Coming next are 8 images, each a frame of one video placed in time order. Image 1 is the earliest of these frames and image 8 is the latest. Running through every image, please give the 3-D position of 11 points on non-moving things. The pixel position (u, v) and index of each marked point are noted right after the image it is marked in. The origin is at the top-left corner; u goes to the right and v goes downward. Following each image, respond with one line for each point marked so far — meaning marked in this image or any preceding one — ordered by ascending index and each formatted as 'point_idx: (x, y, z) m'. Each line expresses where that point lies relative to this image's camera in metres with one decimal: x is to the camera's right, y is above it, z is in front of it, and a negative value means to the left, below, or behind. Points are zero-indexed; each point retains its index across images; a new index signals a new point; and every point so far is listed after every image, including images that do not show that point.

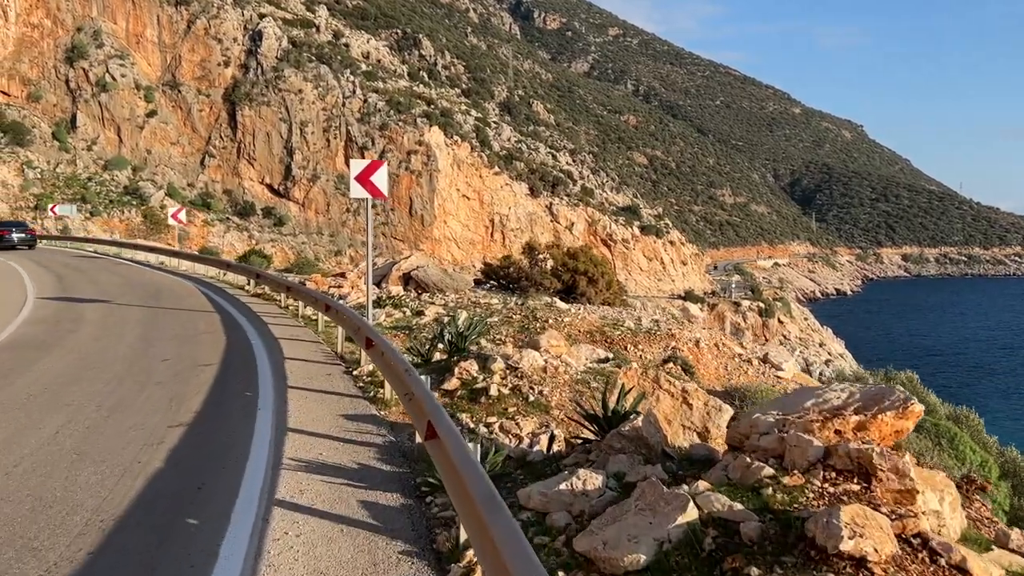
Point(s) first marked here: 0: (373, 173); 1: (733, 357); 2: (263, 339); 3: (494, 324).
0: (-2.0, +1.7, +12.4) m
1: (+3.2, -1.0, +12.2) m
2: (-3.4, -0.7, +11.6) m
3: (-0.2, -0.5, +11.6) m
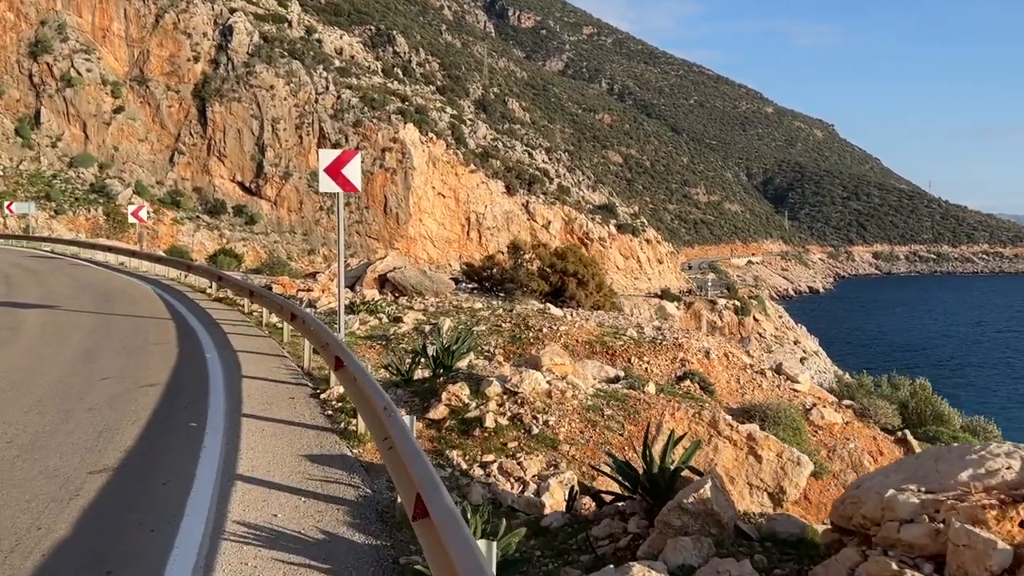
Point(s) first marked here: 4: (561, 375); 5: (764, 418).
0: (-2.2, +1.6, +11.1) m
1: (+3.0, -1.0, +11.1) m
2: (-3.5, -0.8, +10.3) m
3: (-0.3, -0.6, +10.4) m
4: (+0.4, -0.7, +7.1) m
5: (+2.7, -1.4, +9.1) m
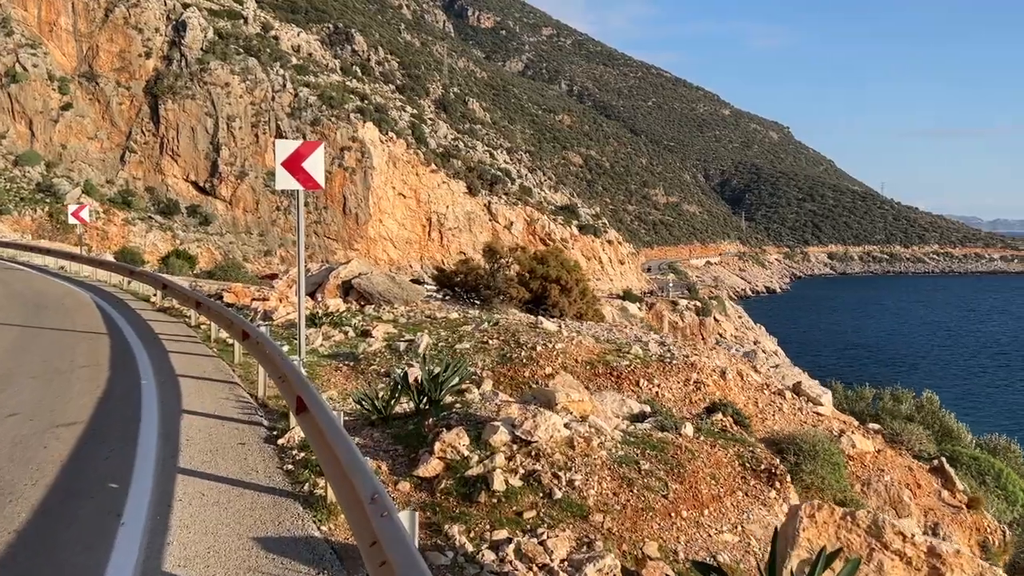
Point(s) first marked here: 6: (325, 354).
0: (-2.3, +1.5, +9.6) m
1: (+2.9, -1.2, +9.8) m
2: (-3.6, -0.9, +8.7) m
3: (-0.5, -0.7, +9.0) m
4: (+0.5, -0.9, +5.7) m
5: (+2.6, -1.5, +7.9) m
6: (-2.3, -0.8, +10.2) m
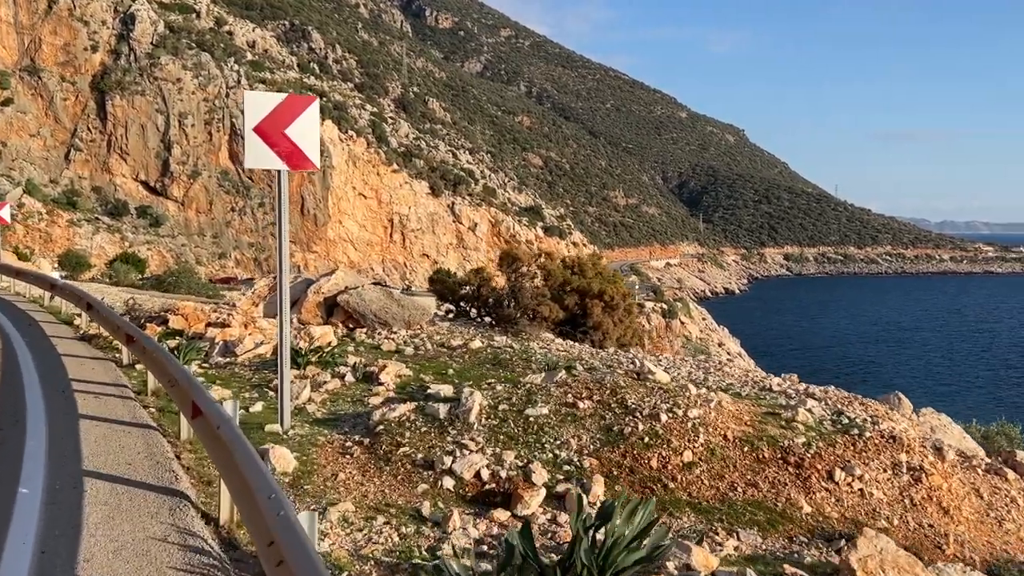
0: (-1.6, +1.2, +6.3) m
1: (+3.6, -1.4, +6.7) m
2: (-2.9, -1.1, +5.3) m
3: (+0.3, -1.0, +5.8) m
4: (+1.4, -1.1, +2.5) m
5: (+3.4, -1.7, +4.8) m
6: (-1.6, -1.0, +6.8) m
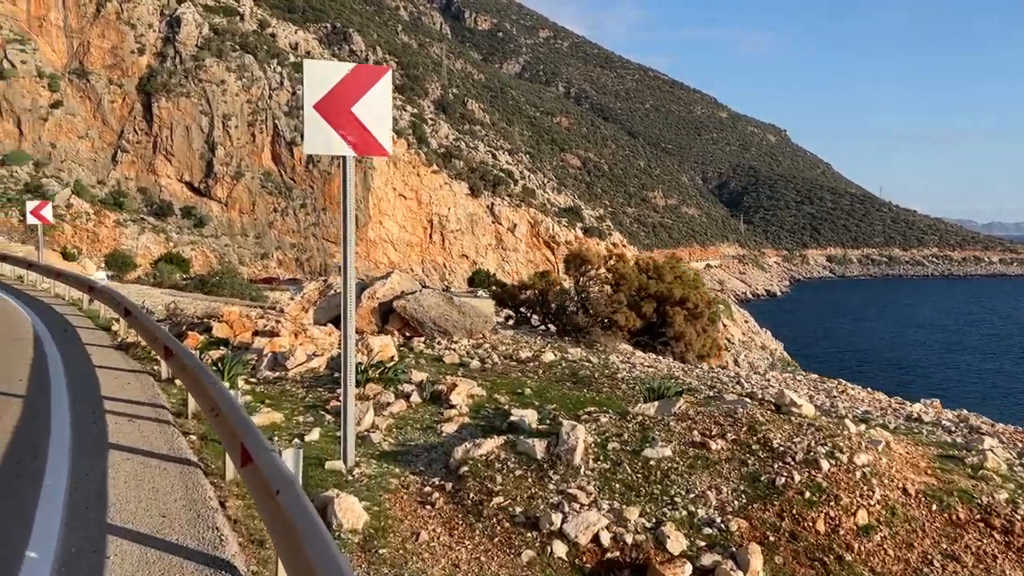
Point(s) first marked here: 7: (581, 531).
0: (-1.0, +1.2, +5.2) m
1: (+4.3, -1.5, +5.4) m
2: (-2.2, -1.2, +4.3) m
3: (+0.9, -1.0, +4.6) m
4: (+1.9, -1.2, +1.3) m
5: (+4.0, -1.8, +3.5) m
6: (-0.9, -1.1, +5.7) m
7: (+0.3, -1.2, +4.2) m
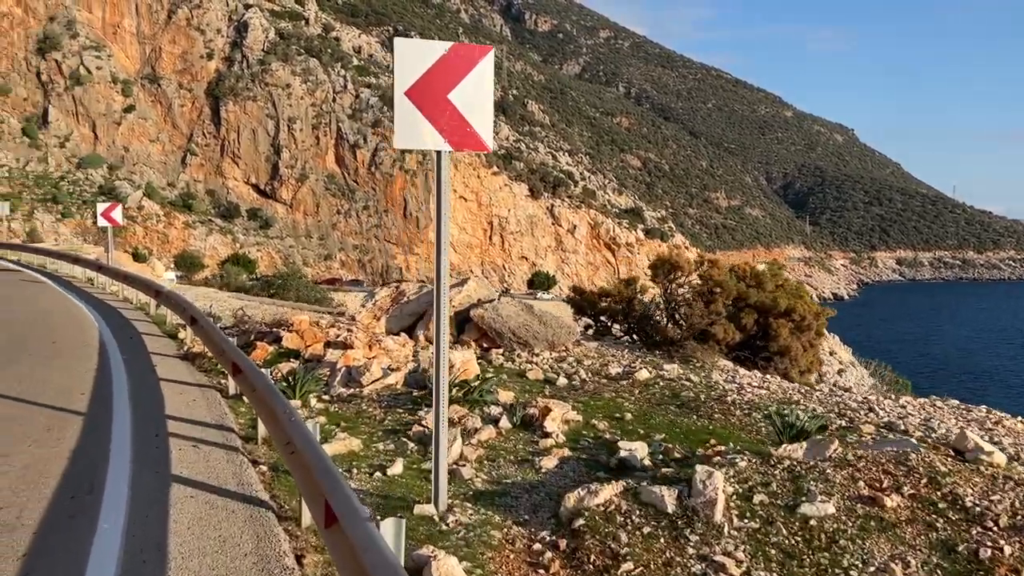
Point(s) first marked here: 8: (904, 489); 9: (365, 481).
0: (-0.3, +1.1, +4.5) m
1: (+4.9, -1.6, +4.3) m
2: (-1.7, -1.3, +3.6) m
3: (+1.5, -1.1, +3.7) m
4: (+2.2, -1.3, +0.4) m
5: (+4.5, -1.9, +2.4) m
6: (-0.2, -1.2, +5.0) m
7: (+0.9, -1.3, +3.3) m
8: (+1.9, -1.0, +4.2) m
9: (-0.9, -1.2, +5.3) m
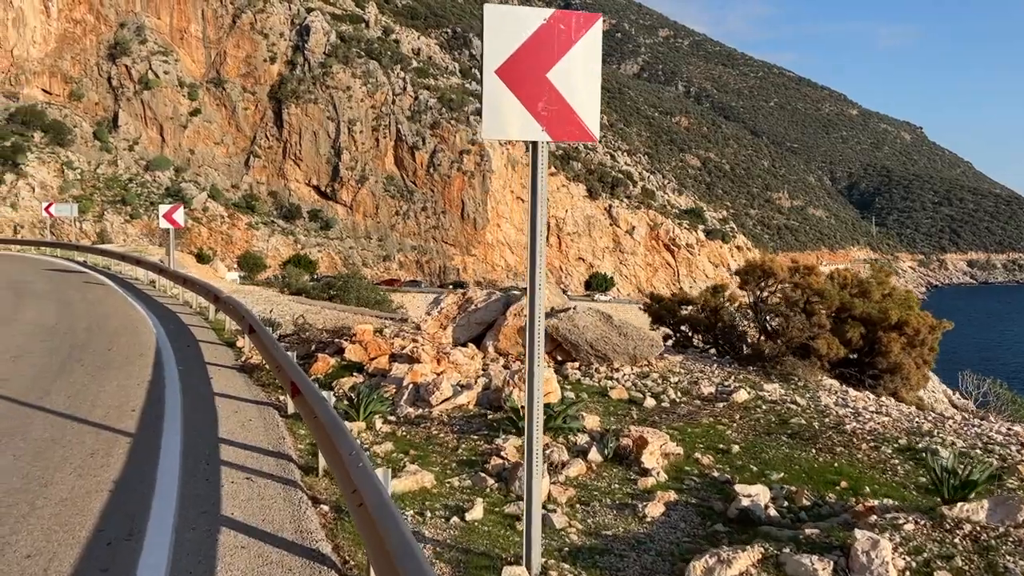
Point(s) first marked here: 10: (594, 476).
0: (+0.2, +1.0, +3.7) m
1: (+5.3, -1.7, +3.2) m
2: (-1.2, -1.4, +2.9) m
3: (+1.9, -1.2, +2.8) m
4: (+2.4, -1.3, -0.5) m
5: (+4.9, -2.0, +1.3) m
6: (+0.3, -1.3, +4.2) m
7: (+1.3, -1.4, +2.5) m
8: (+2.3, -1.1, +3.2) m
9: (-0.4, -1.3, +4.5) m
10: (+0.5, -1.2, +5.4) m
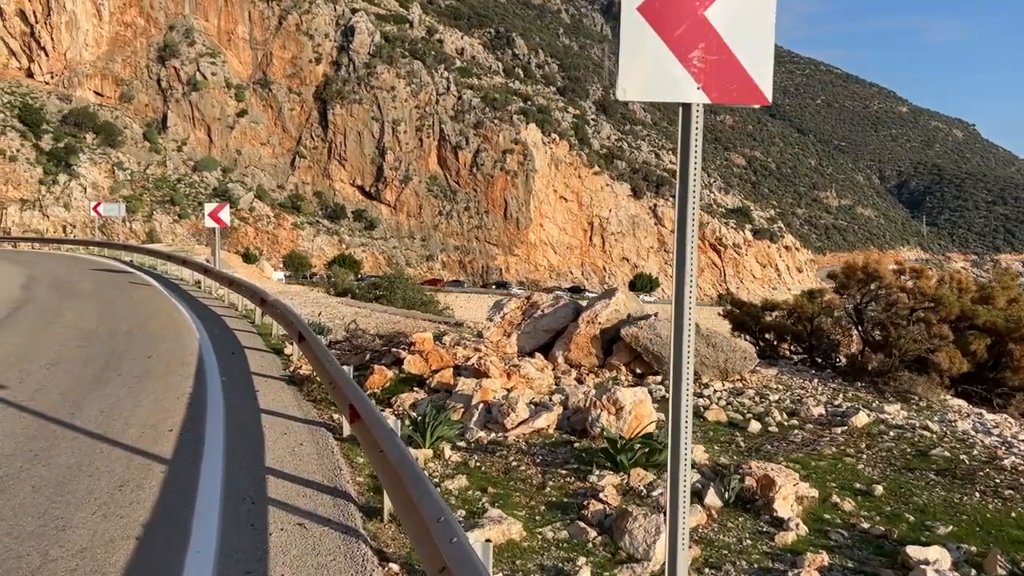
0: (+0.6, +0.9, +2.7) m
1: (+5.8, -1.8, +2.0) m
2: (-0.8, -1.4, +2.1) m
3: (+2.4, -1.3, +1.8) m
4: (+2.7, -1.4, -1.6) m
5: (+5.2, -2.1, +0.1) m
6: (+0.8, -1.3, +3.2) m
7: (+1.7, -1.4, +1.5) m
8: (+2.8, -1.2, +2.2) m
9: (+0.1, -1.3, +3.6) m
10: (+1.1, -1.2, +4.4) m
